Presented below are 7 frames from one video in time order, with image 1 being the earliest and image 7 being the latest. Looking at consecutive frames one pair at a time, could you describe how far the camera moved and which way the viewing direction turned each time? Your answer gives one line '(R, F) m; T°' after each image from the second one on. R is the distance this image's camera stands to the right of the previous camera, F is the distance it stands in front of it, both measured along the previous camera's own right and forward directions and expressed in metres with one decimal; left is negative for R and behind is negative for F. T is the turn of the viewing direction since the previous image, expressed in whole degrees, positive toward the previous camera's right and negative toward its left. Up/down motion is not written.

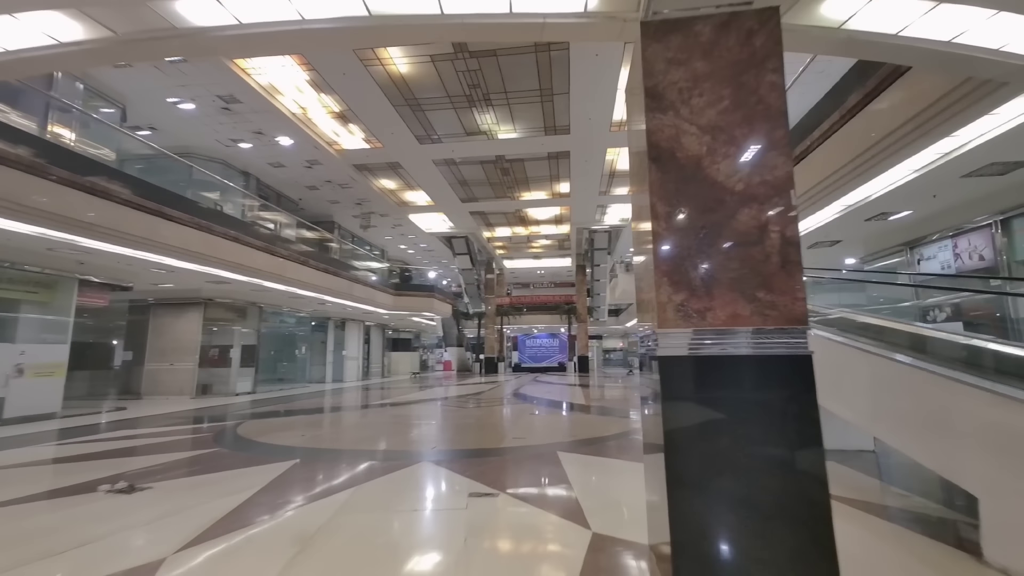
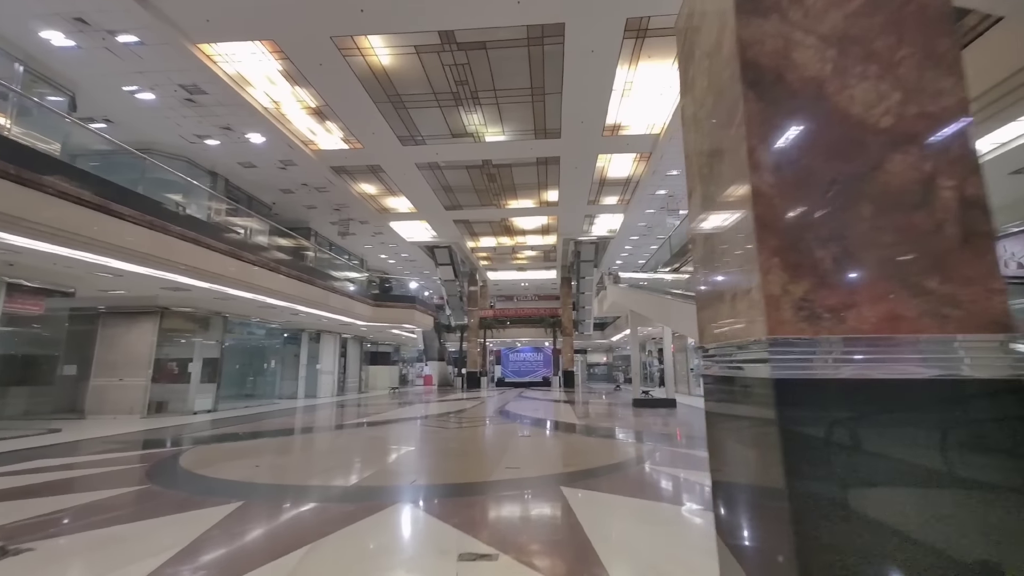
(-0.1, +0.6) m; +2°
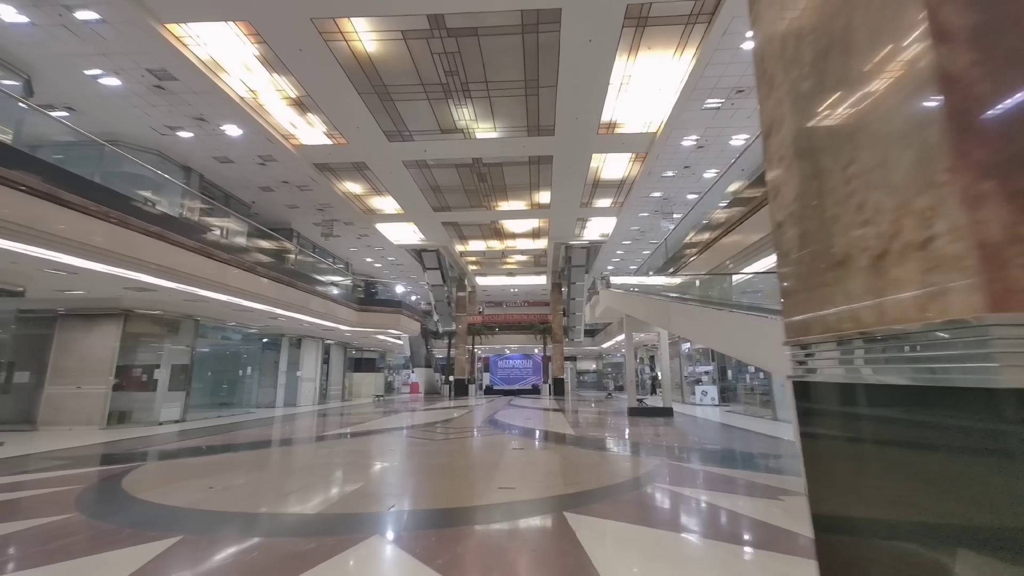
(-0.1, +0.4) m; +1°
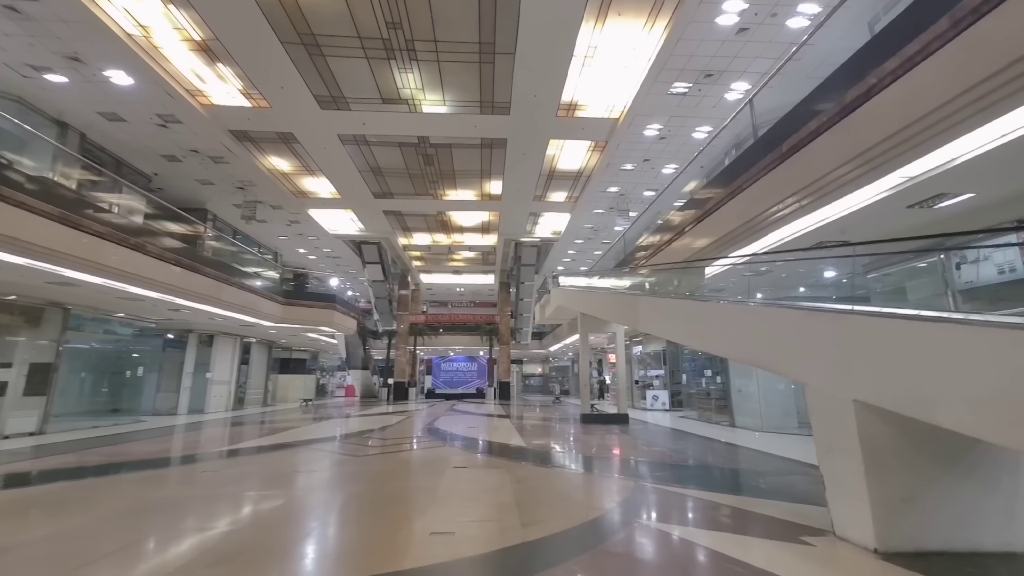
(0.0, +0.9) m; +7°
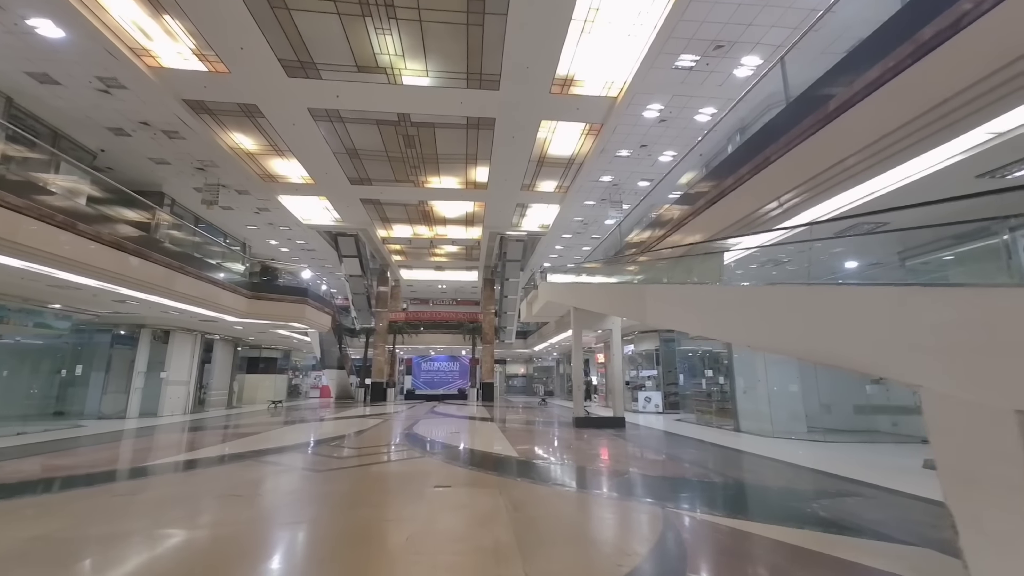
(-0.1, +0.8) m; +2°
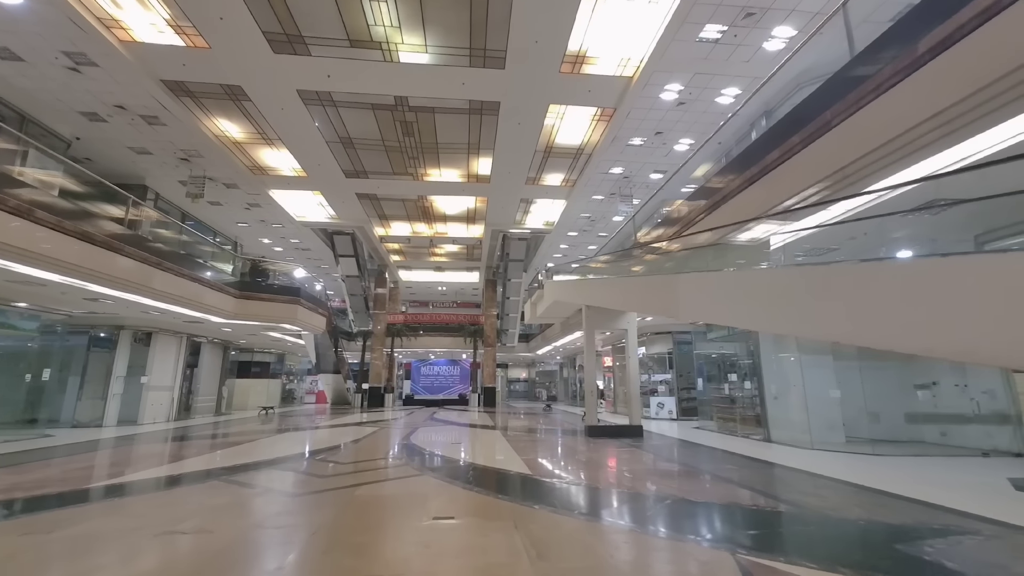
(-0.1, +0.7) m; 0°
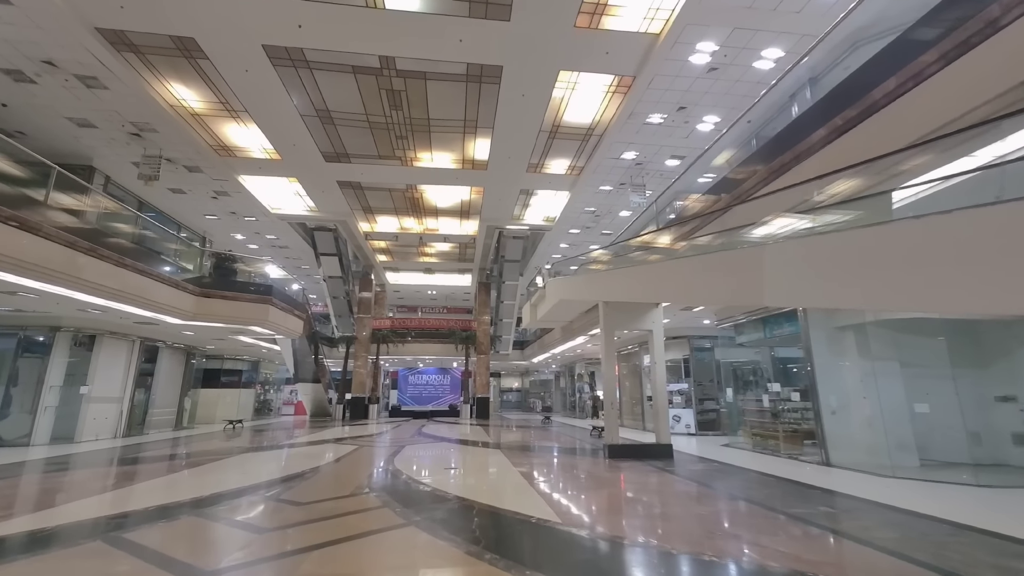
(-0.2, +1.2) m; +1°
